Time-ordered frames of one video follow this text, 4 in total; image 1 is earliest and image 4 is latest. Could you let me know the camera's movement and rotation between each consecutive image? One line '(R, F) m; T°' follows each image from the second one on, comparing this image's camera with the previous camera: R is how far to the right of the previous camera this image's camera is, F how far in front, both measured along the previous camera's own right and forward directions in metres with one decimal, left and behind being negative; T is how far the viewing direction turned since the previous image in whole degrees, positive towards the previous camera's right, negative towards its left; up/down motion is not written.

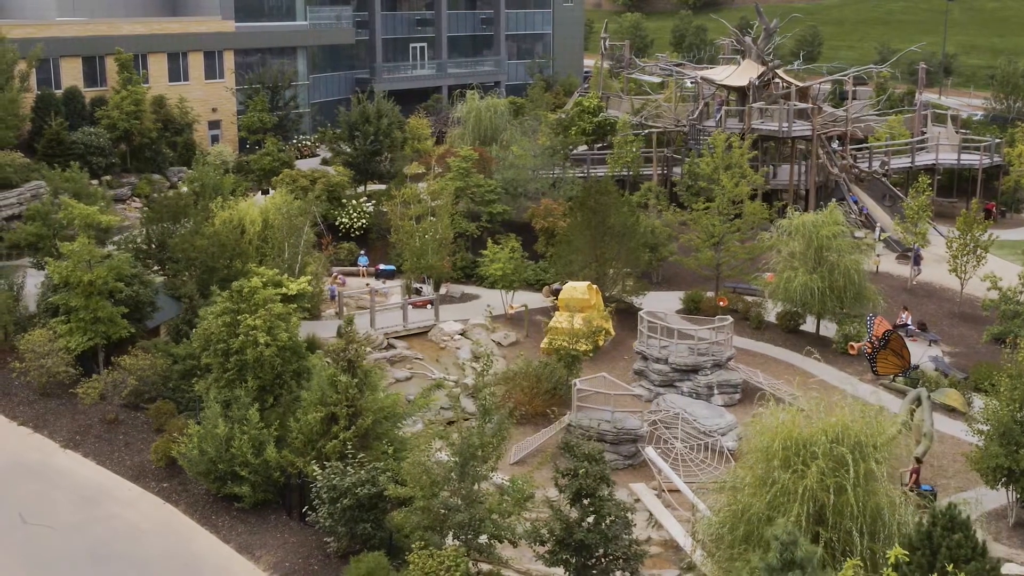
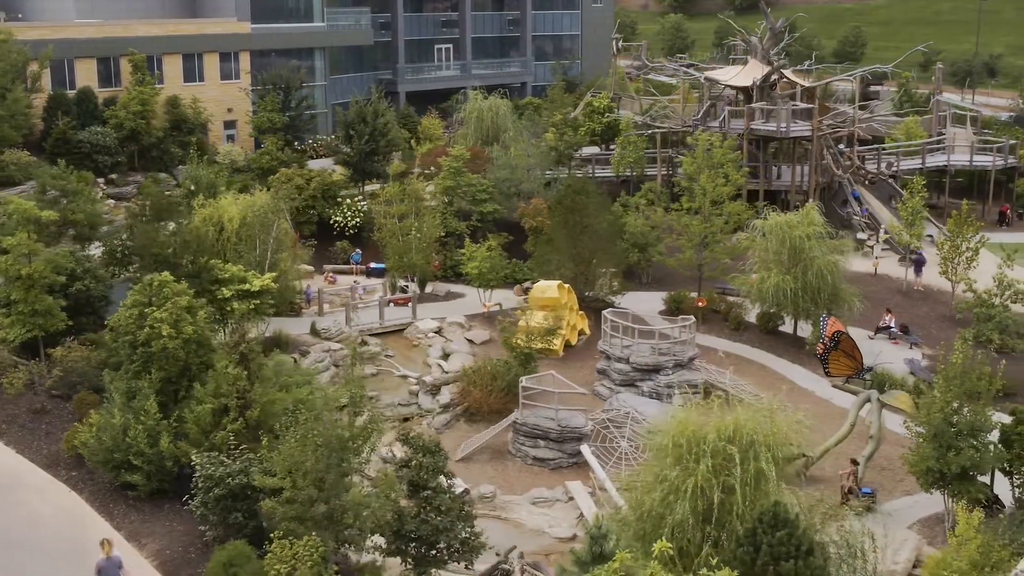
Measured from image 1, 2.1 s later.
(+1.9, 0.0) m; -3°
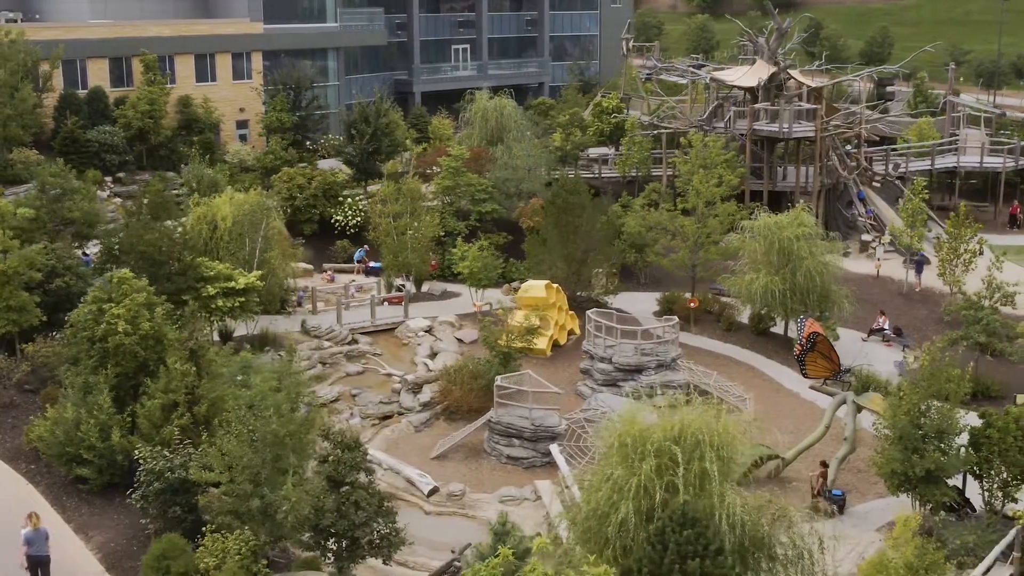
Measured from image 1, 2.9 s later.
(+1.0, -0.1) m; -2°
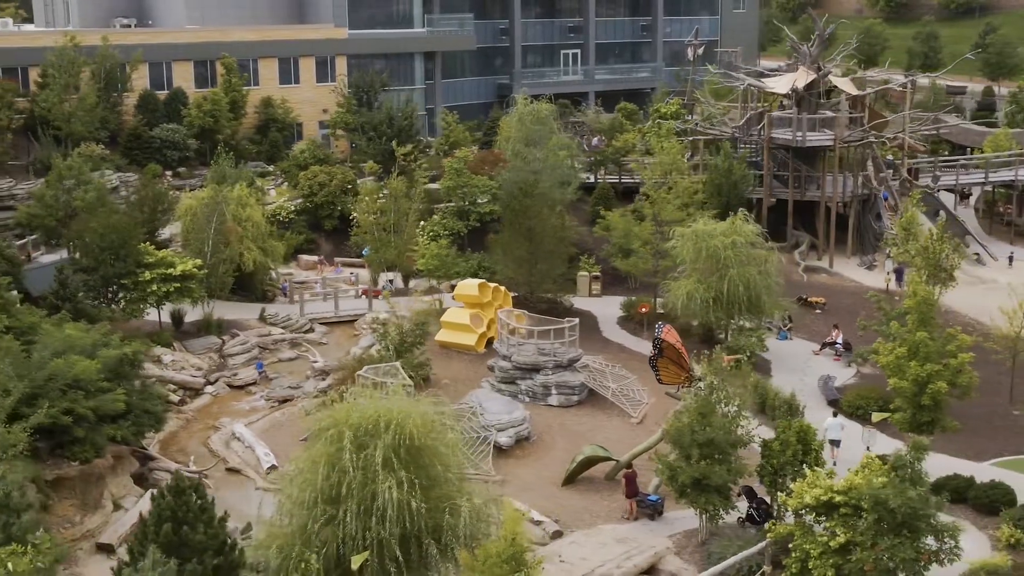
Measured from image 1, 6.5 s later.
(+6.2, -0.2) m; -11°
